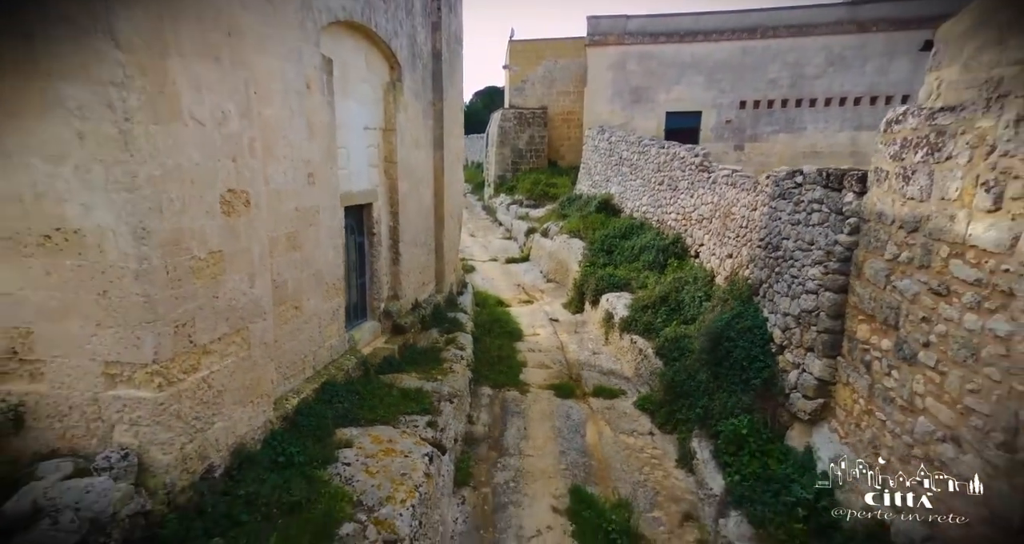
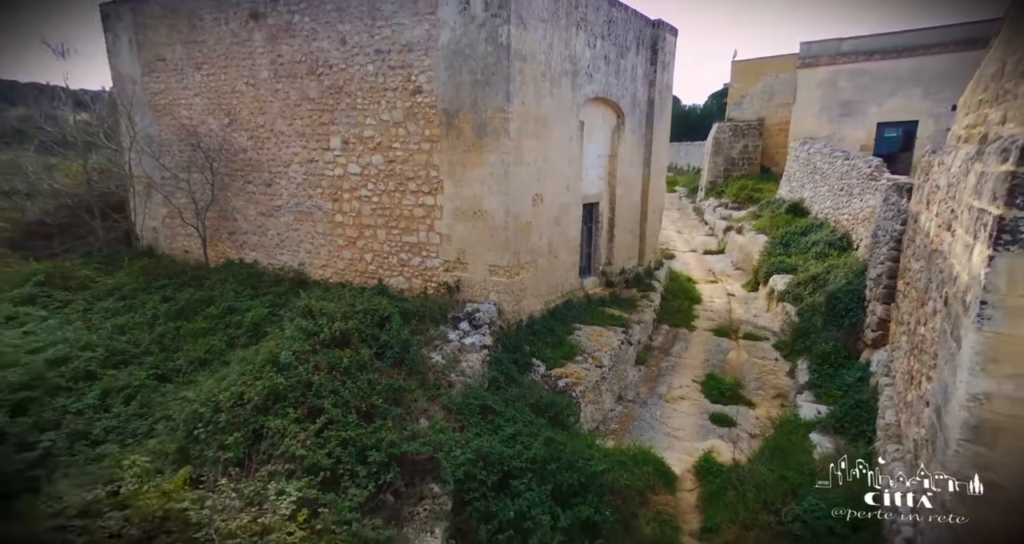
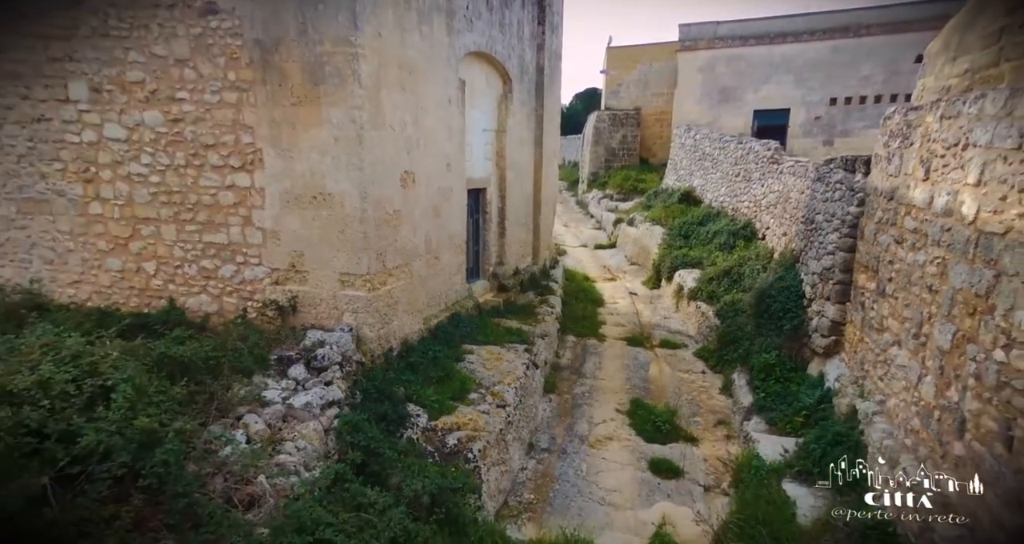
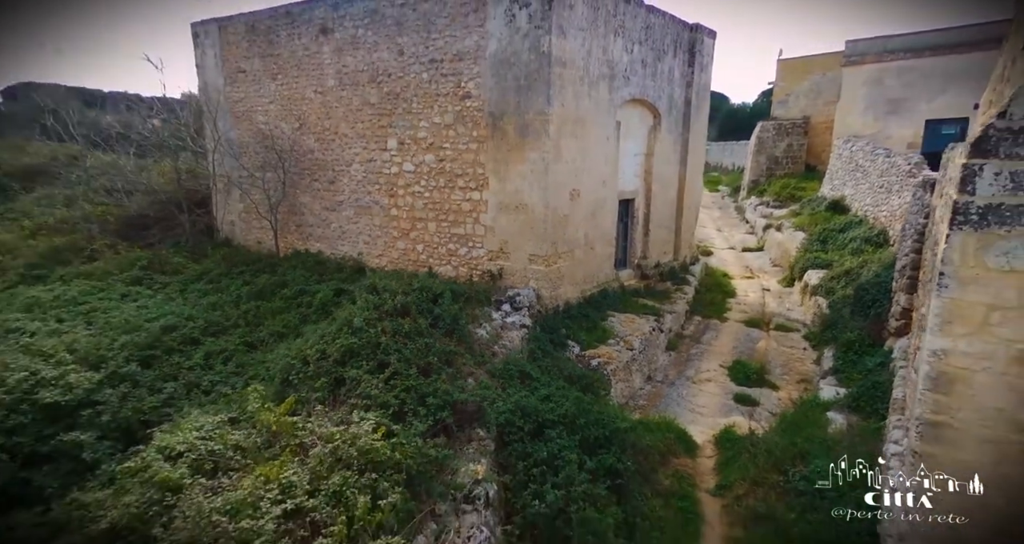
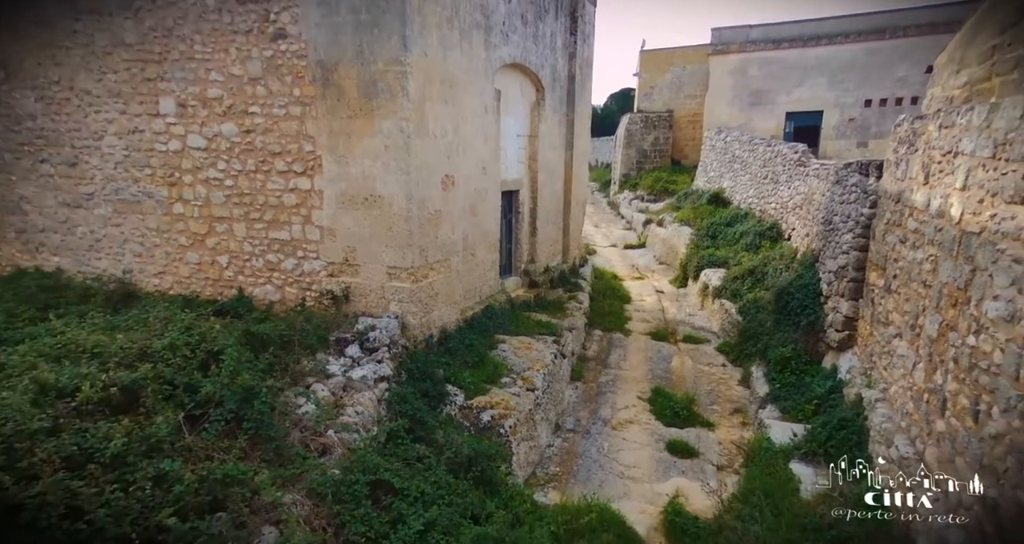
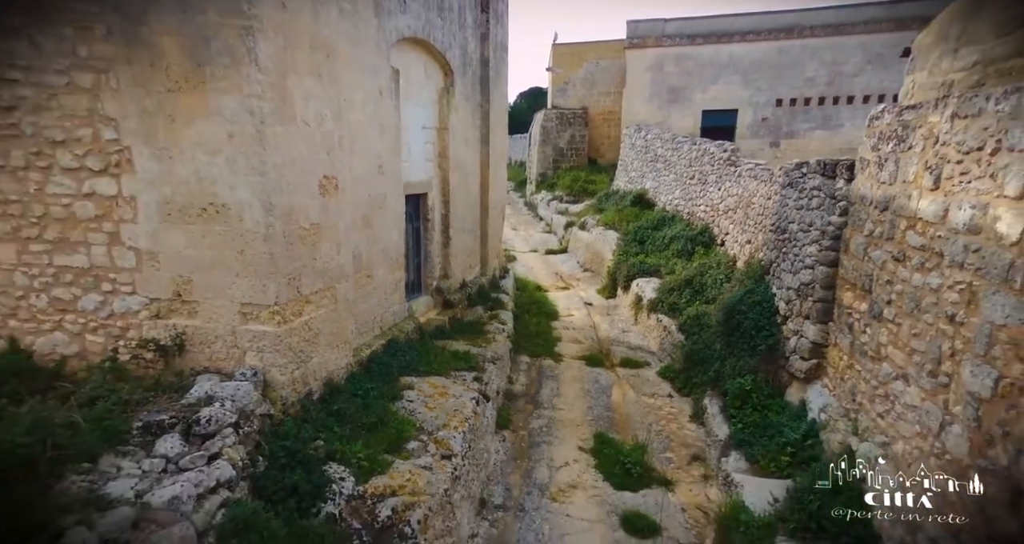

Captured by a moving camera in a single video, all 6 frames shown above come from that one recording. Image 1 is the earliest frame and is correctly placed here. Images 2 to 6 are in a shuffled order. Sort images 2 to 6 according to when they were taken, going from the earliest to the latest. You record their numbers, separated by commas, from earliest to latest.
6, 3, 5, 2, 4
